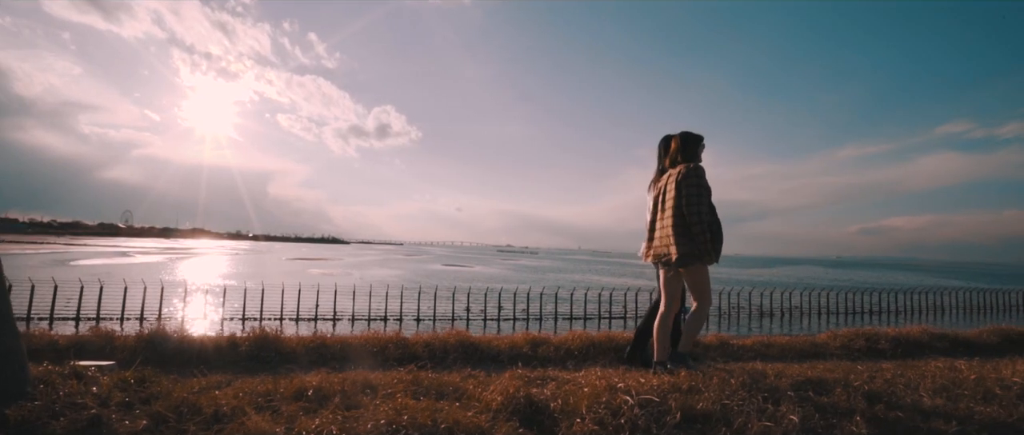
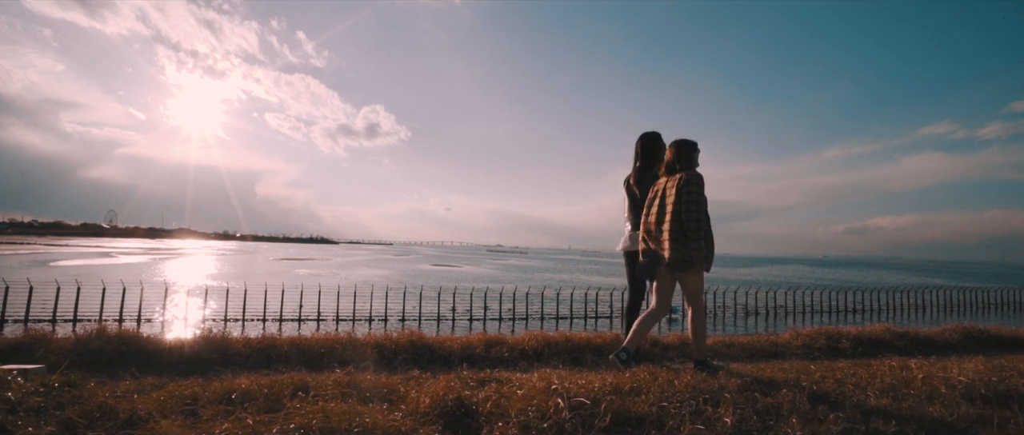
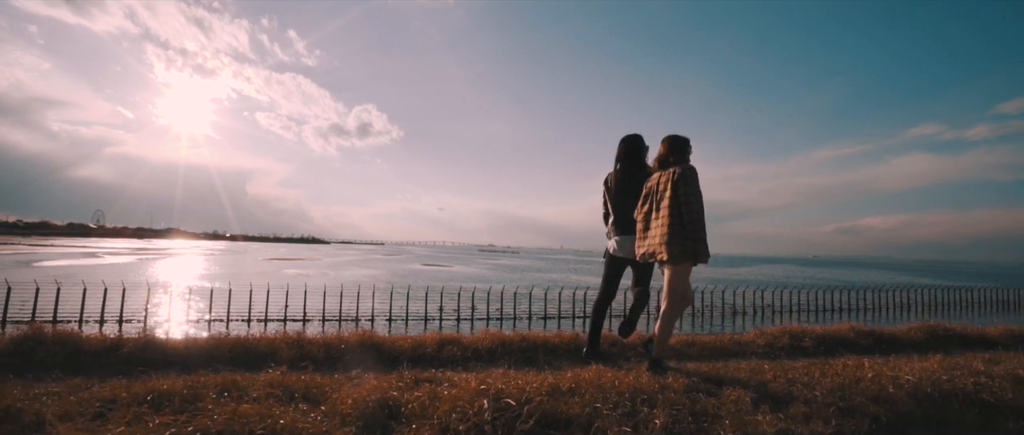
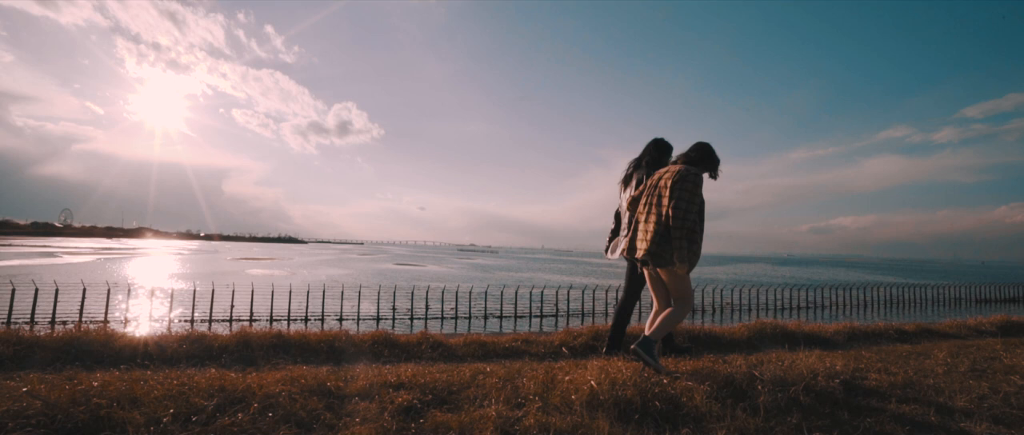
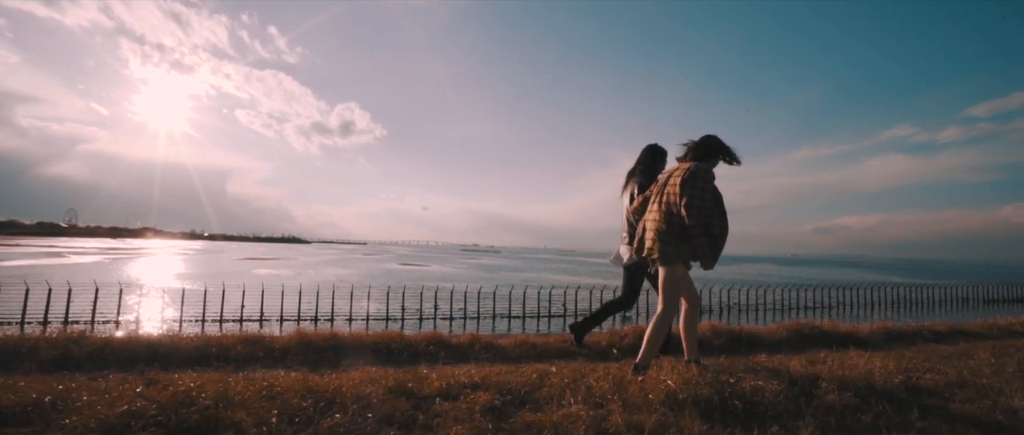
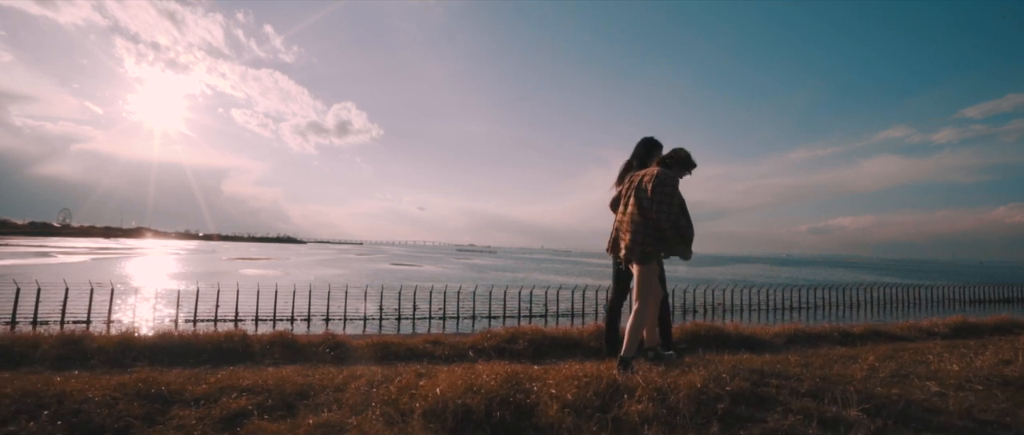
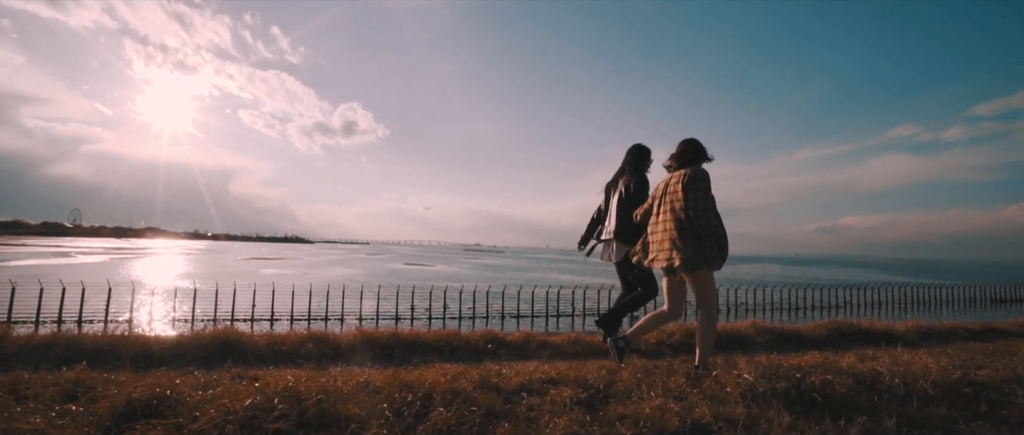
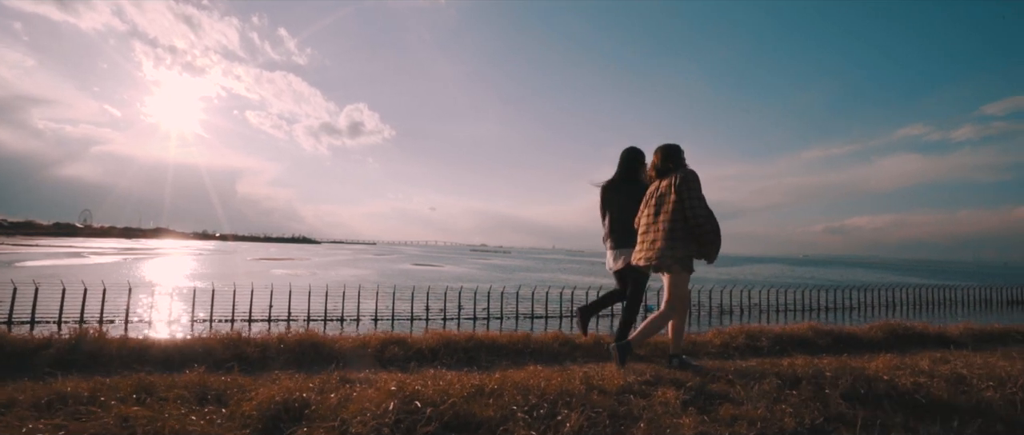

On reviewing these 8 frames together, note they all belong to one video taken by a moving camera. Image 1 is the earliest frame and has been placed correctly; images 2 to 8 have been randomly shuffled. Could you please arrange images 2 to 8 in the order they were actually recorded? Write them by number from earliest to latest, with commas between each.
2, 3, 8, 7, 5, 4, 6
